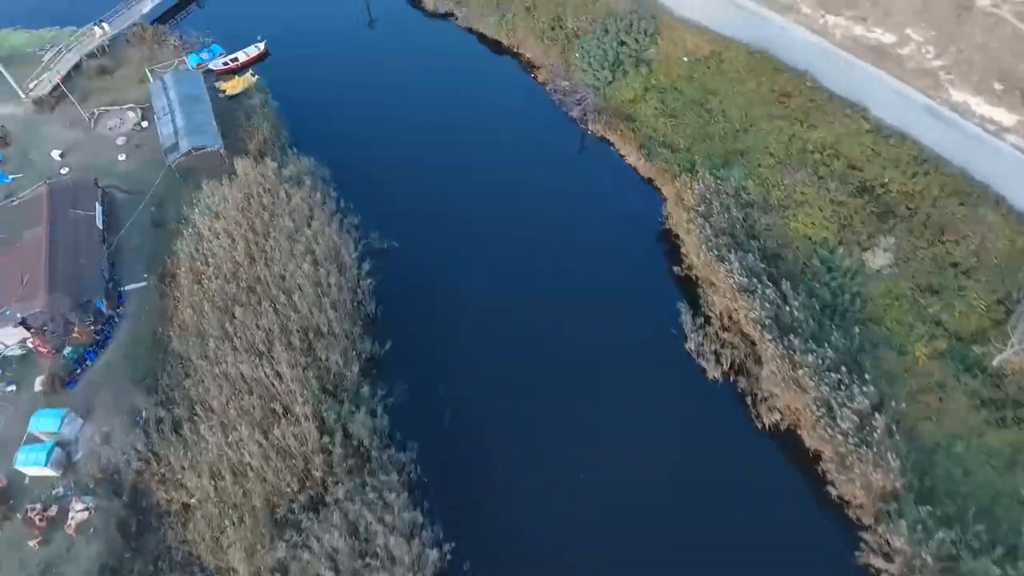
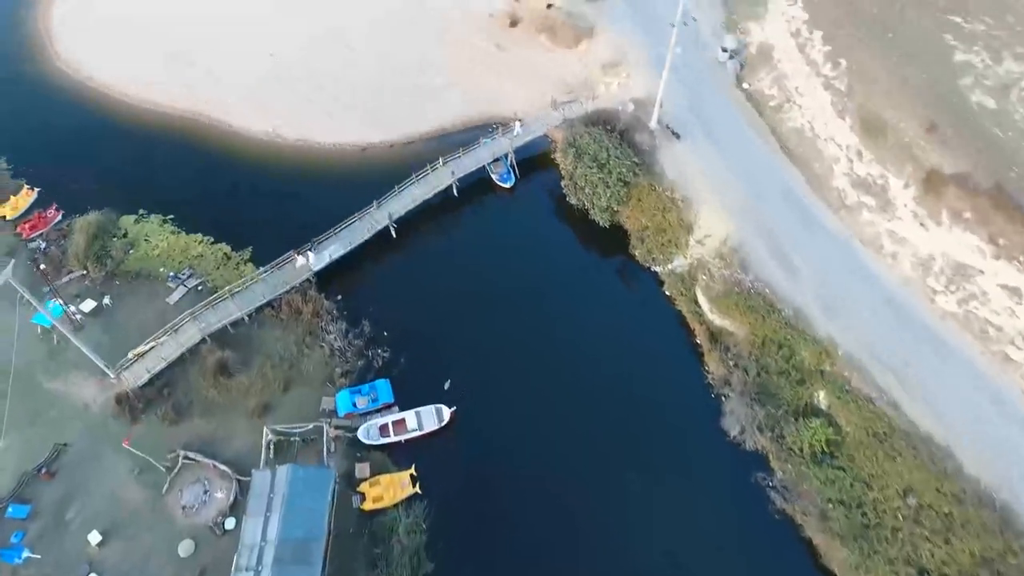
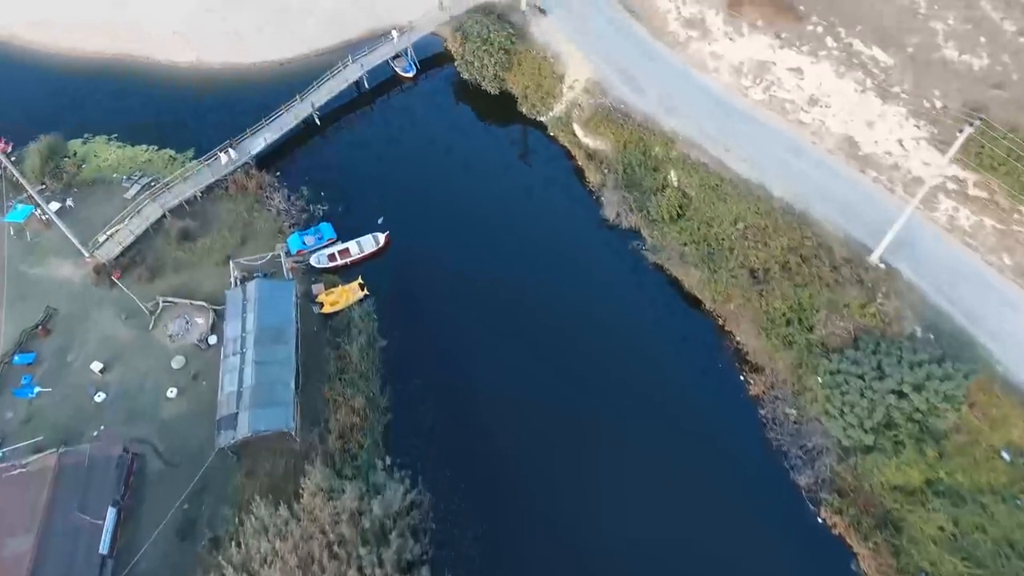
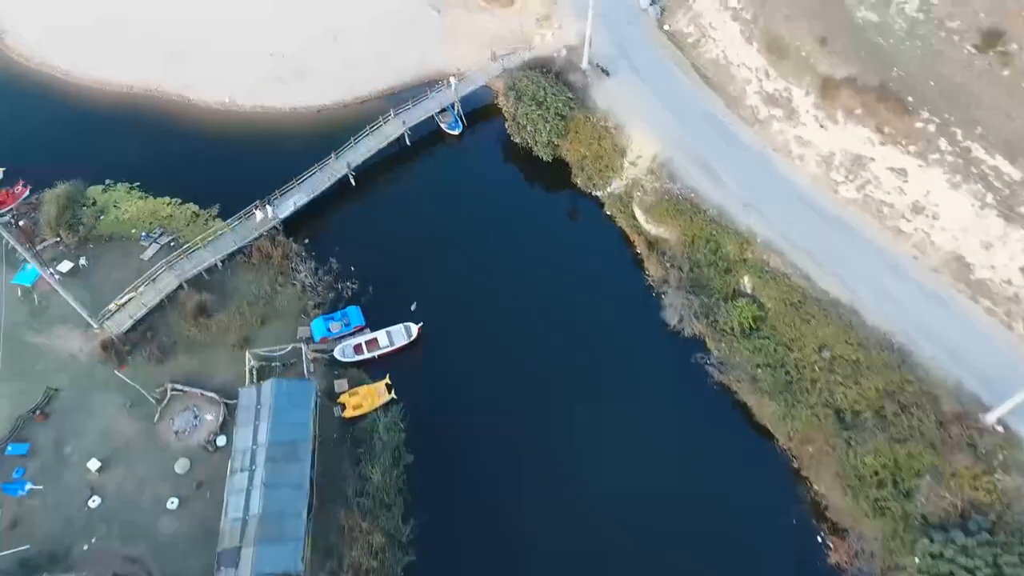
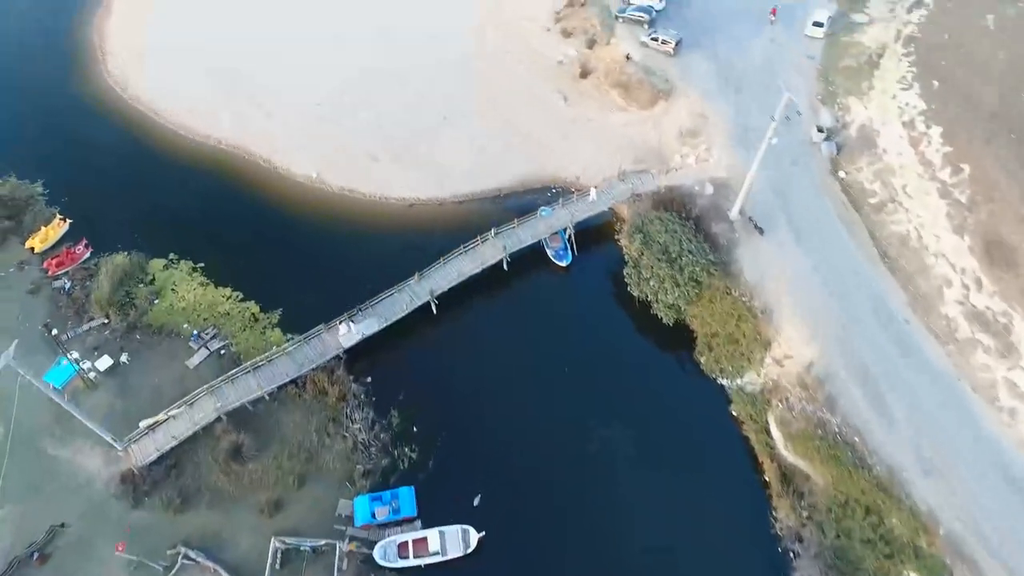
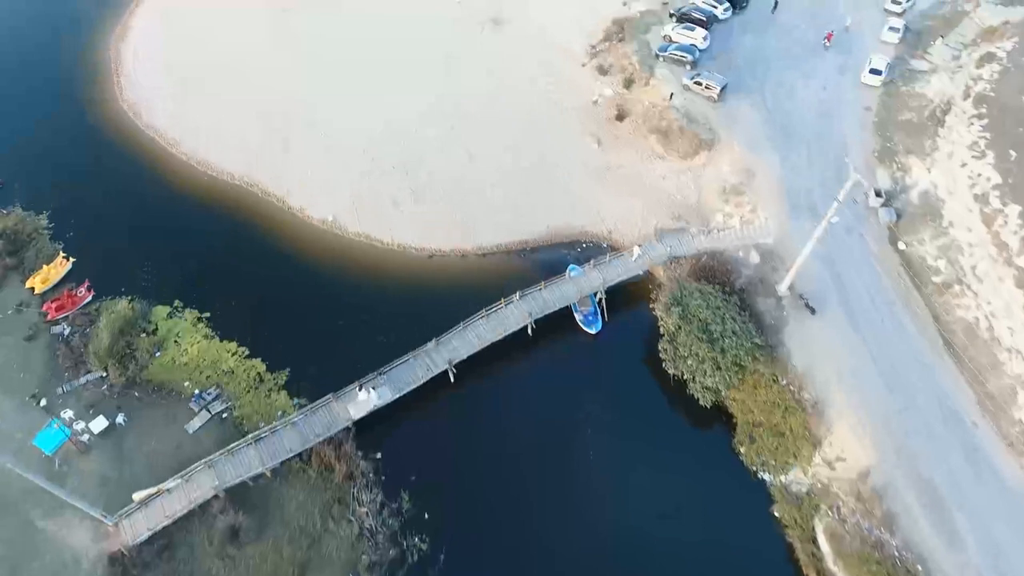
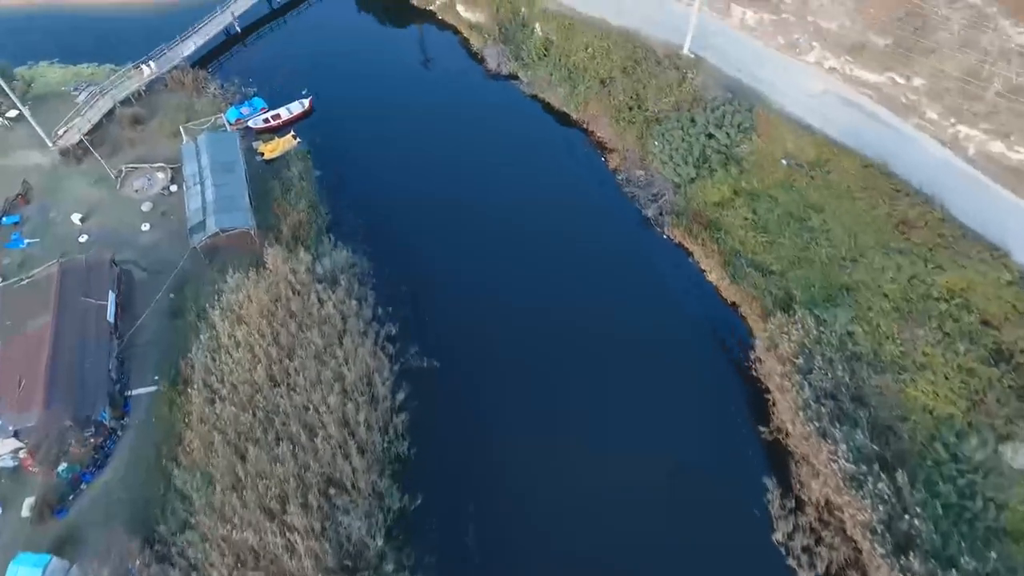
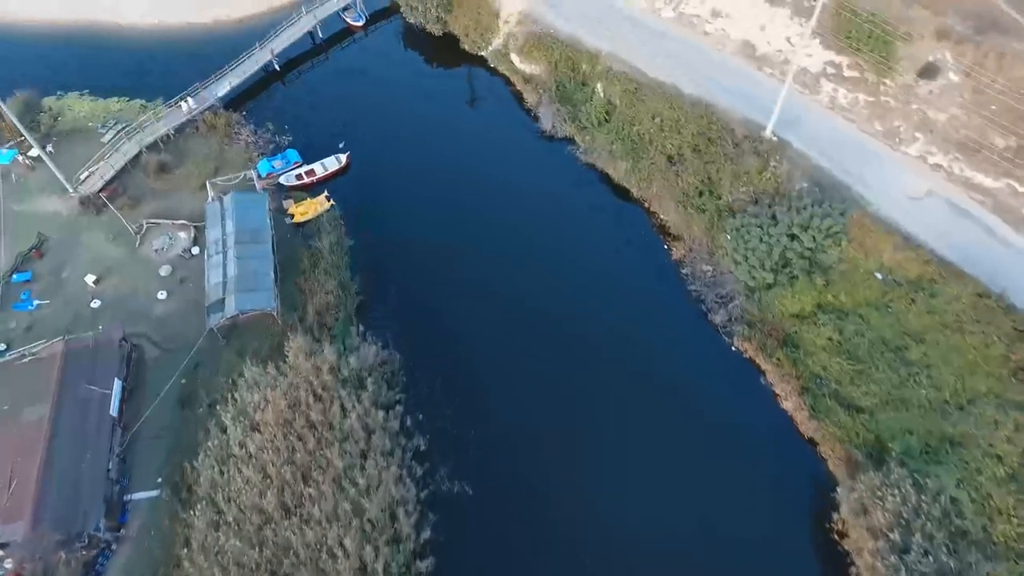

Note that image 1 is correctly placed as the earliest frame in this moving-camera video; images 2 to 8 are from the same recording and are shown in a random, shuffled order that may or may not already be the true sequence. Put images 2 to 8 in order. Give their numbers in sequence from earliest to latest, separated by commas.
7, 8, 3, 4, 2, 5, 6
